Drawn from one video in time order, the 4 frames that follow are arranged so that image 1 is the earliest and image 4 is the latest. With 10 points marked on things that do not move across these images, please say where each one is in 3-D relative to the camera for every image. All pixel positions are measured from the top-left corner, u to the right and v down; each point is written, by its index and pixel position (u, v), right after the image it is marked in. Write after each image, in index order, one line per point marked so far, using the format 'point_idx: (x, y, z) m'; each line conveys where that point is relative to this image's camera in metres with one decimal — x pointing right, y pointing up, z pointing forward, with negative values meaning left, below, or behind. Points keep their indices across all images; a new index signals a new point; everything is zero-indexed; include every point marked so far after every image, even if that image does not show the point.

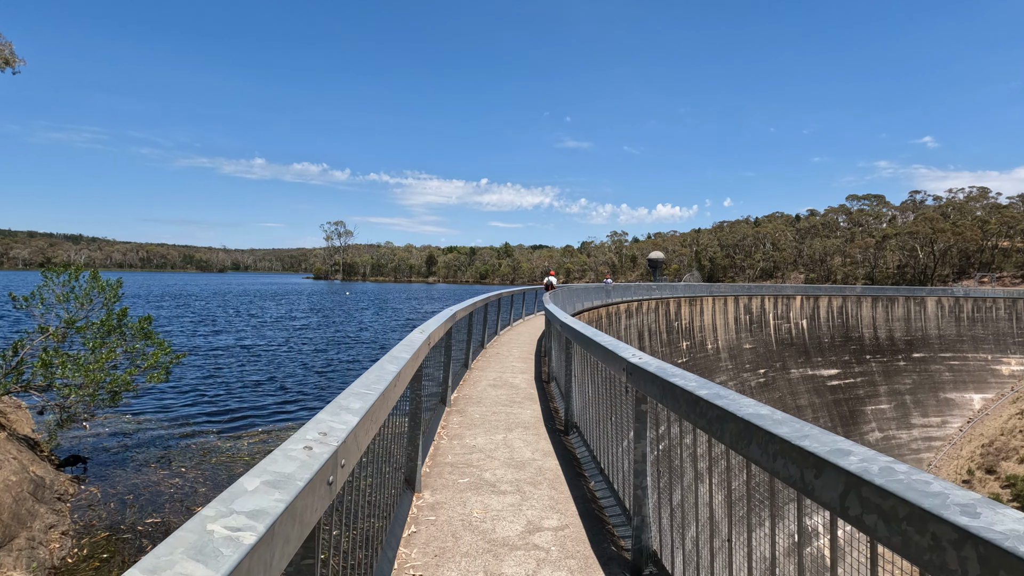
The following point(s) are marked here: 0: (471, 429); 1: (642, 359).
0: (-0.5, -1.9, +7.3) m
1: (+0.9, -0.5, +3.7) m
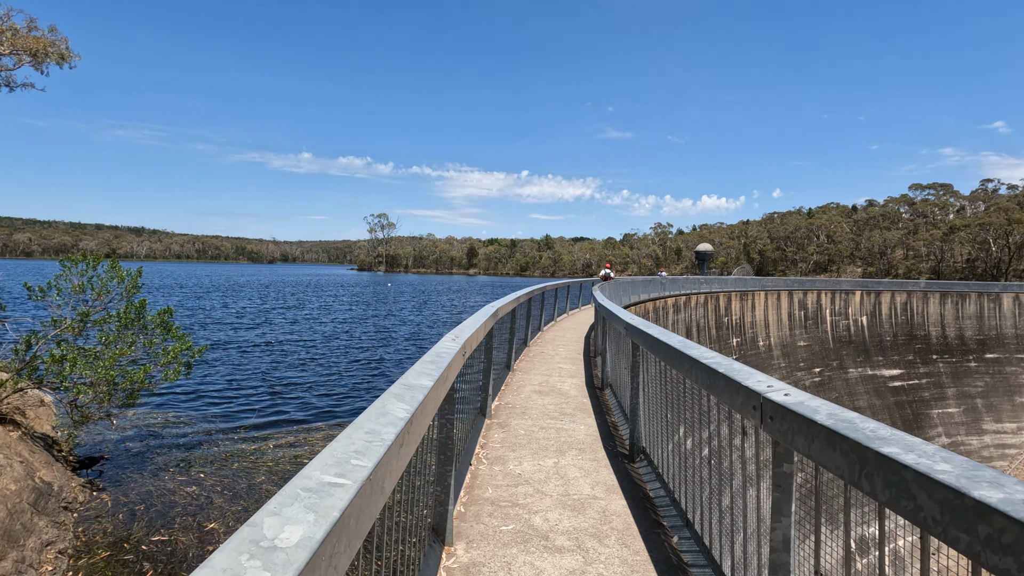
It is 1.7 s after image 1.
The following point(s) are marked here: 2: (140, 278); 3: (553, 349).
0: (+0.1, -1.9, +6.1) m
1: (+1.2, -0.5, +2.4) m
2: (-7.1, +0.2, +10.3) m
3: (+1.0, -1.5, +13.2) m
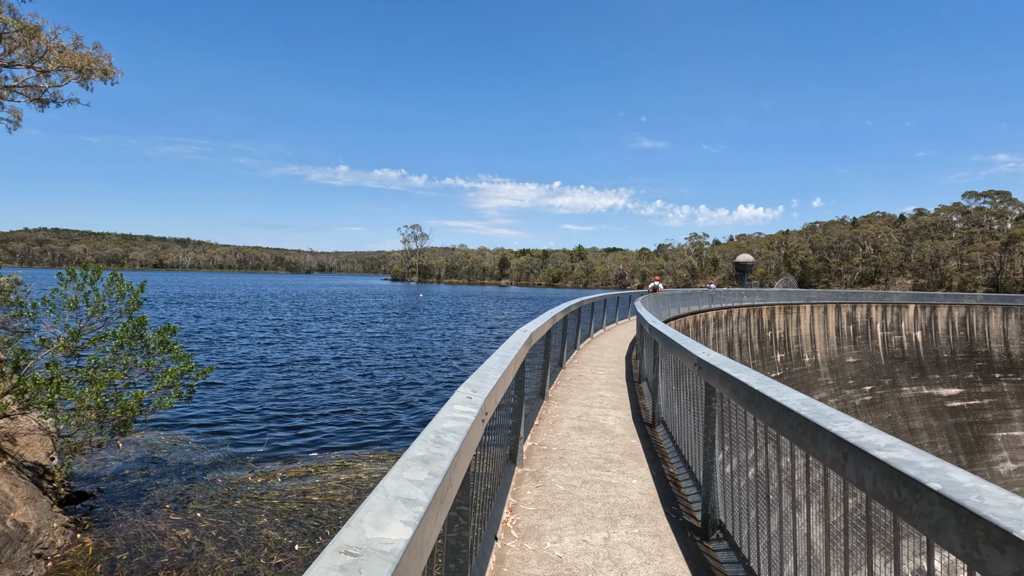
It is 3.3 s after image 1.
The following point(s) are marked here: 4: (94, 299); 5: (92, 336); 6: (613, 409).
0: (+0.4, -2.1, +4.8) m
1: (+1.3, -0.6, +1.0) m
2: (-6.5, -0.1, +9.5) m
3: (+1.7, -1.8, +11.9) m
4: (-6.9, -0.2, +9.0) m
5: (-6.9, -0.8, +9.0) m
6: (+1.6, -1.9, +8.7) m
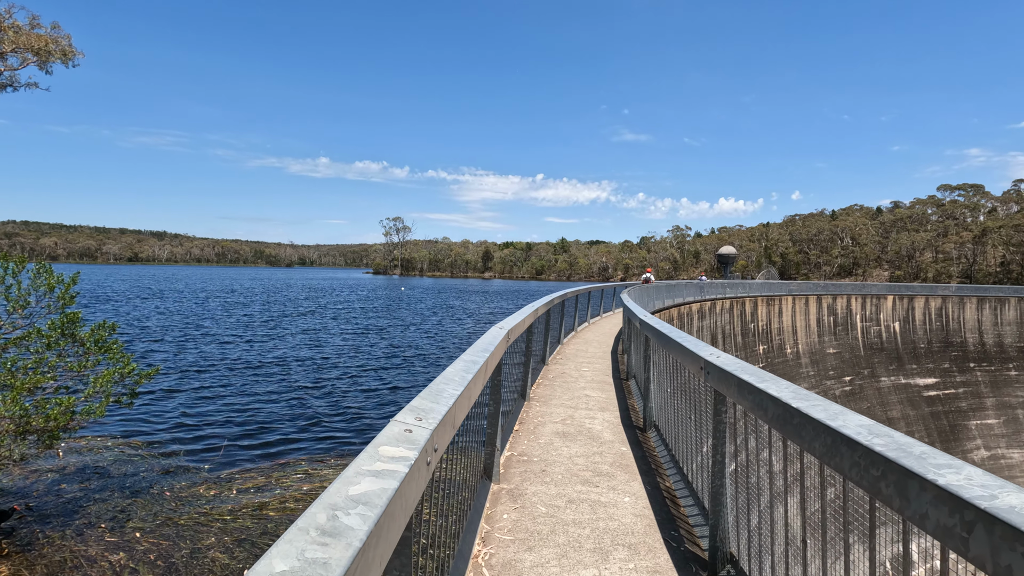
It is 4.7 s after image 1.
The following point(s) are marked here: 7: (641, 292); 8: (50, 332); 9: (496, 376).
0: (+0.2, -2.0, +4.1) m
1: (+1.2, -0.6, +0.3) m
2: (-6.8, 0.0, +8.5) m
3: (+1.3, -1.7, +11.2) m
4: (-7.2, -0.1, +8.0) m
5: (-7.3, -0.7, +8.0) m
6: (+1.3, -1.8, +8.0) m
7: (+4.4, -0.1, +18.3) m
8: (-6.7, -0.7, +7.9) m
9: (-0.2, -0.9, +5.2) m
